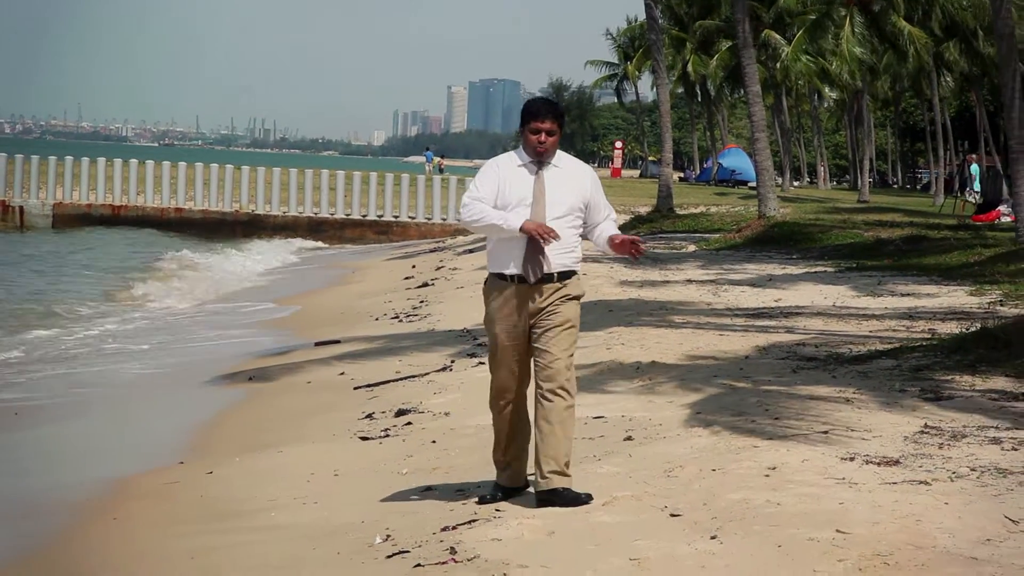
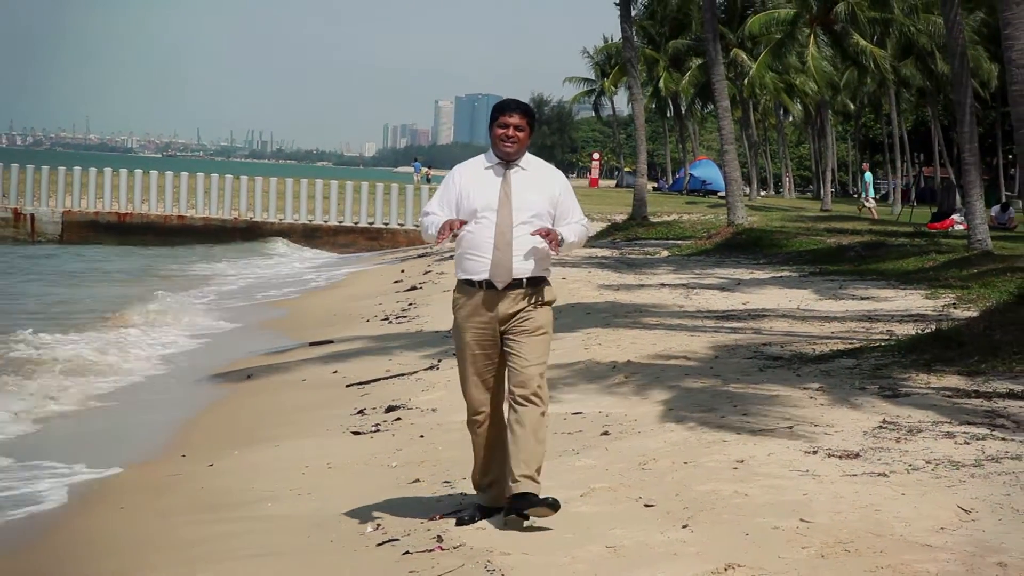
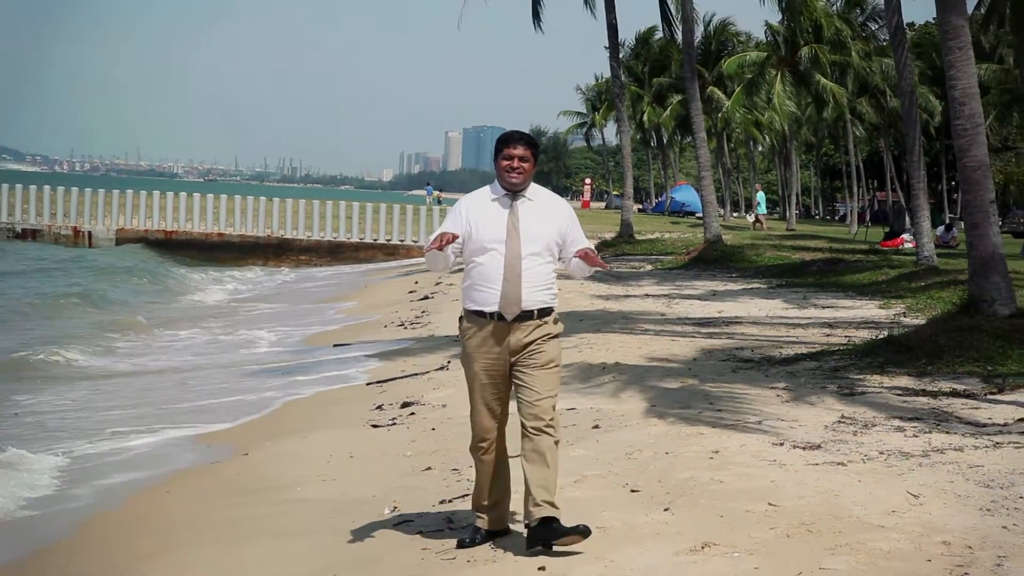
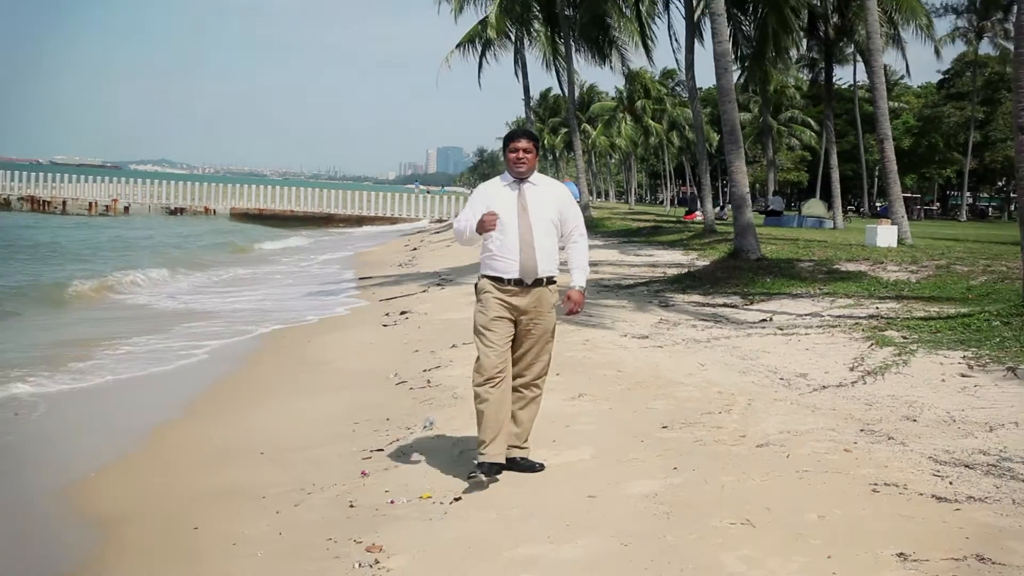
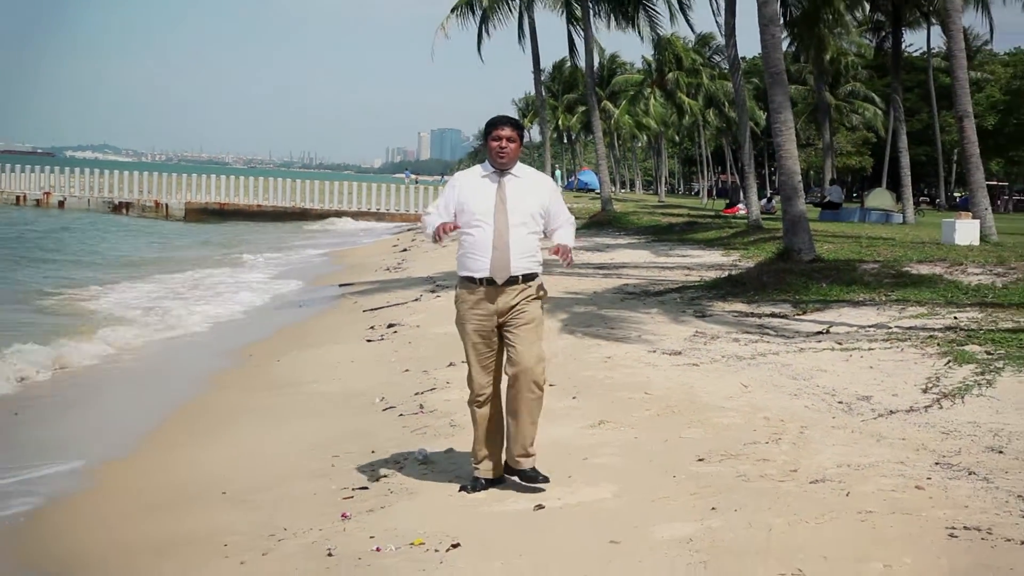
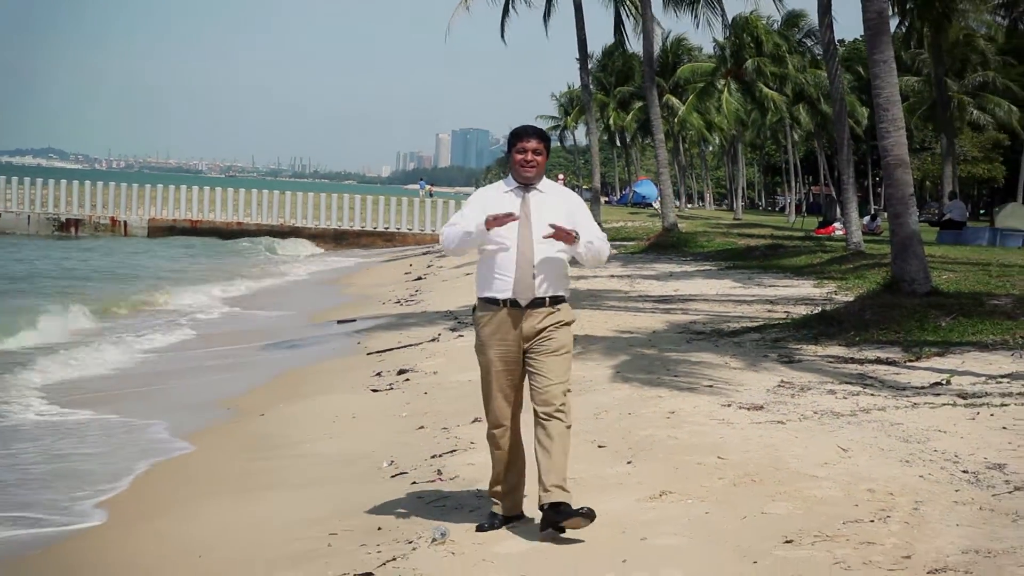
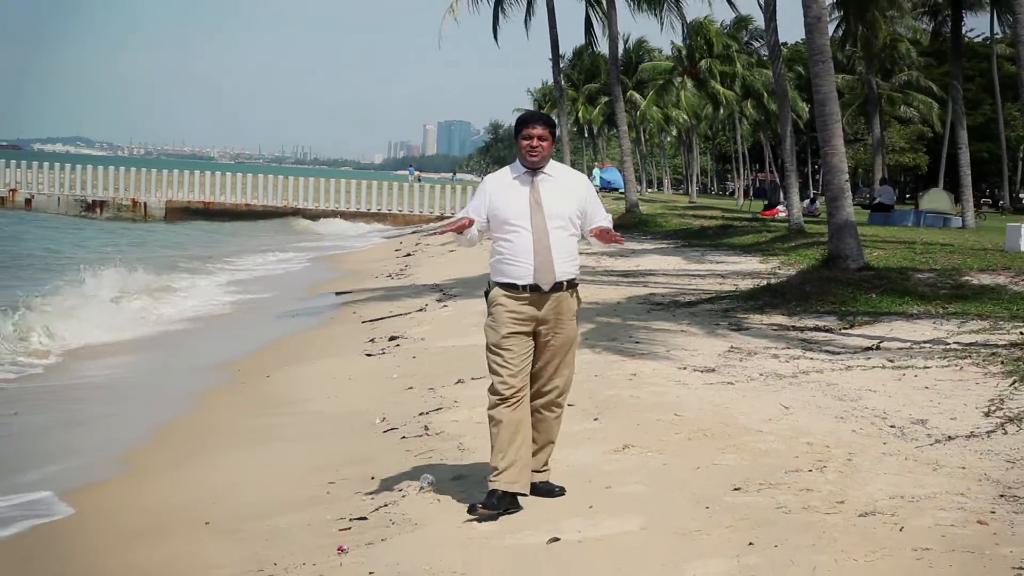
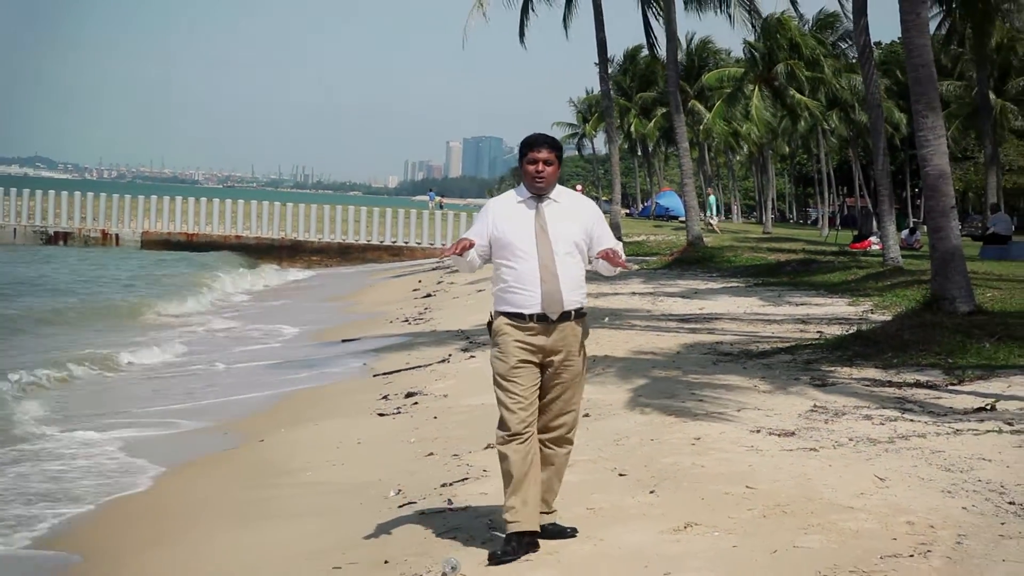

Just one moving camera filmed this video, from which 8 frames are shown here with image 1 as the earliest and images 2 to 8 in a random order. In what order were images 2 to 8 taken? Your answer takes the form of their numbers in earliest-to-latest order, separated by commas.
2, 3, 8, 6, 7, 5, 4
